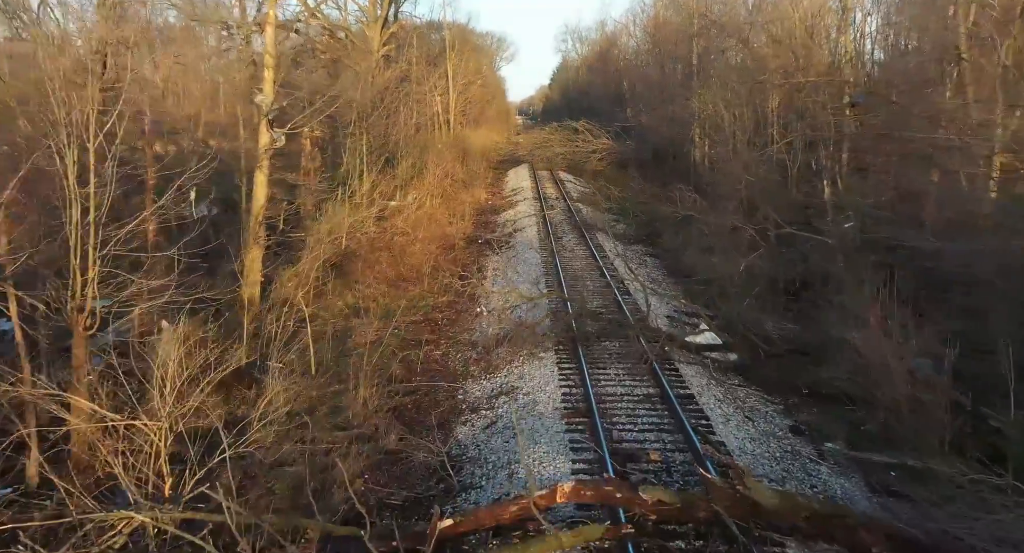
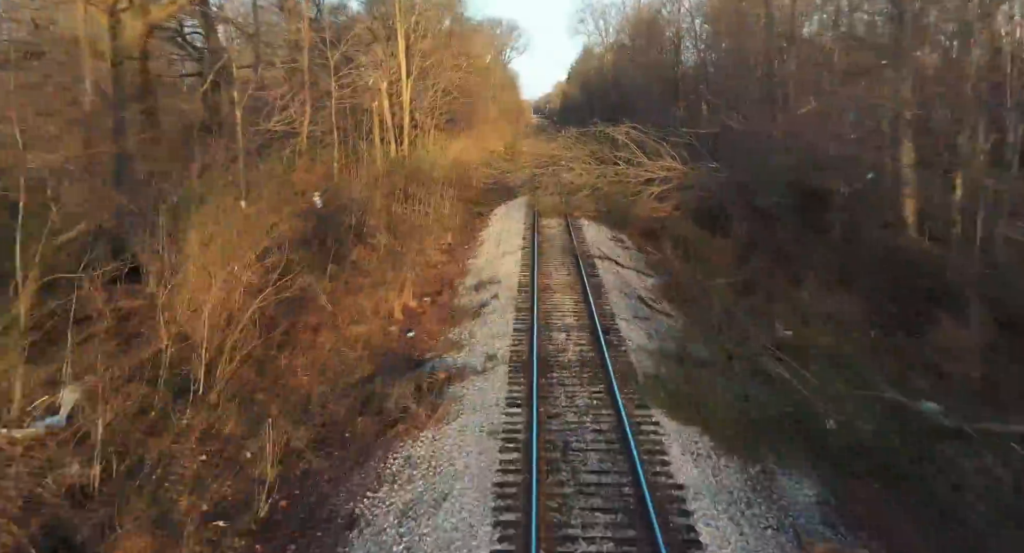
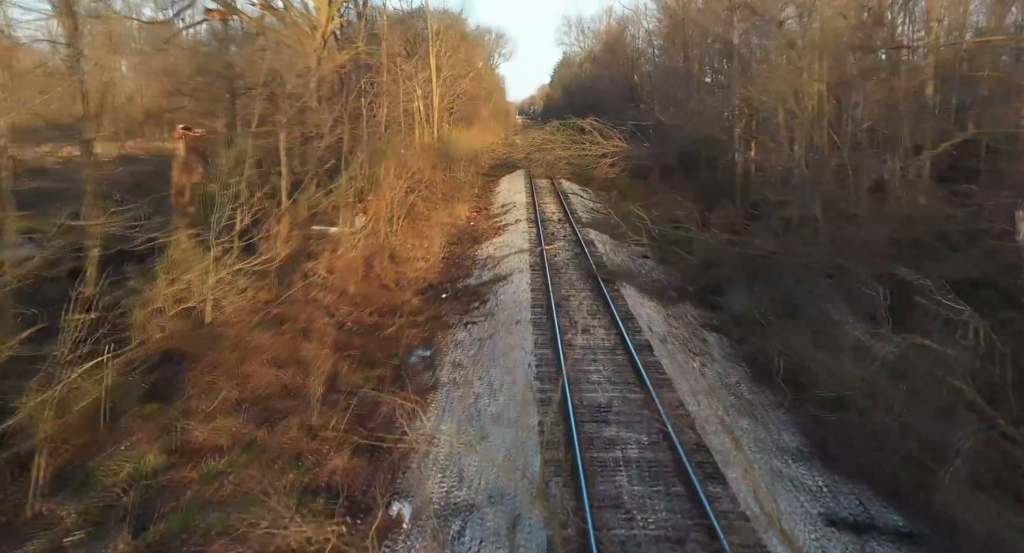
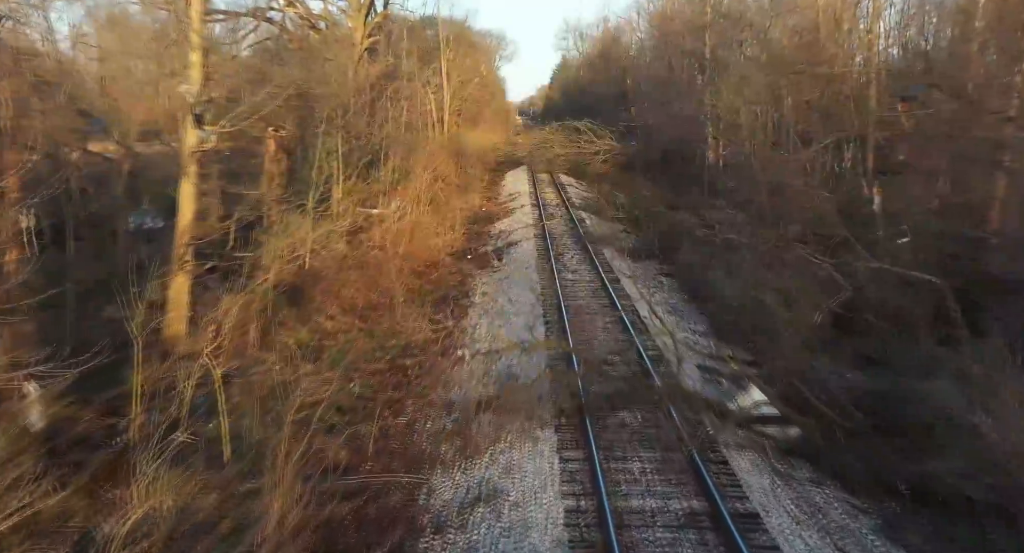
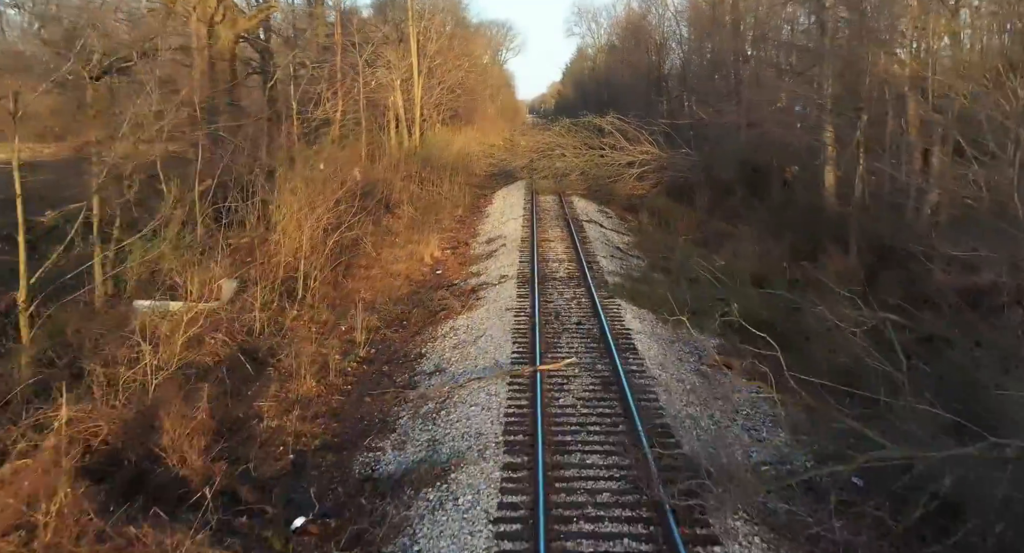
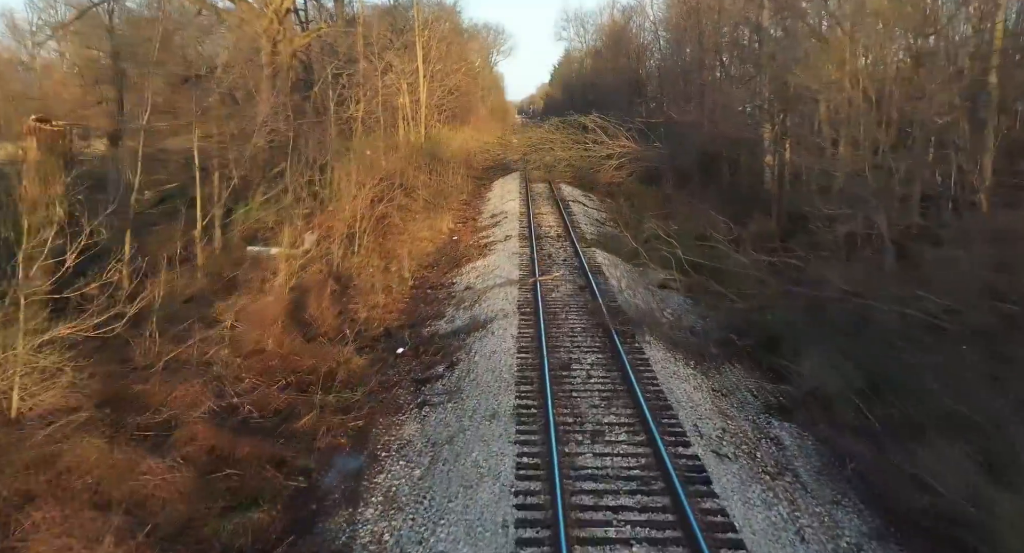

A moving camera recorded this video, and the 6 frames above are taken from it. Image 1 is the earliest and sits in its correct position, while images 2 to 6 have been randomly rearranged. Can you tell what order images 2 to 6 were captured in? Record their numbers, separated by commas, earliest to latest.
4, 3, 6, 5, 2
